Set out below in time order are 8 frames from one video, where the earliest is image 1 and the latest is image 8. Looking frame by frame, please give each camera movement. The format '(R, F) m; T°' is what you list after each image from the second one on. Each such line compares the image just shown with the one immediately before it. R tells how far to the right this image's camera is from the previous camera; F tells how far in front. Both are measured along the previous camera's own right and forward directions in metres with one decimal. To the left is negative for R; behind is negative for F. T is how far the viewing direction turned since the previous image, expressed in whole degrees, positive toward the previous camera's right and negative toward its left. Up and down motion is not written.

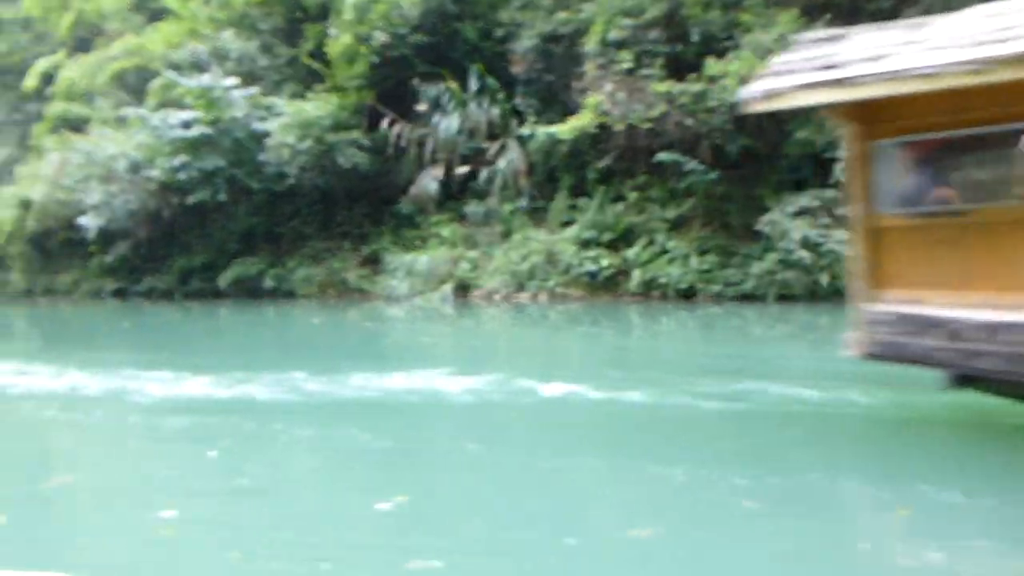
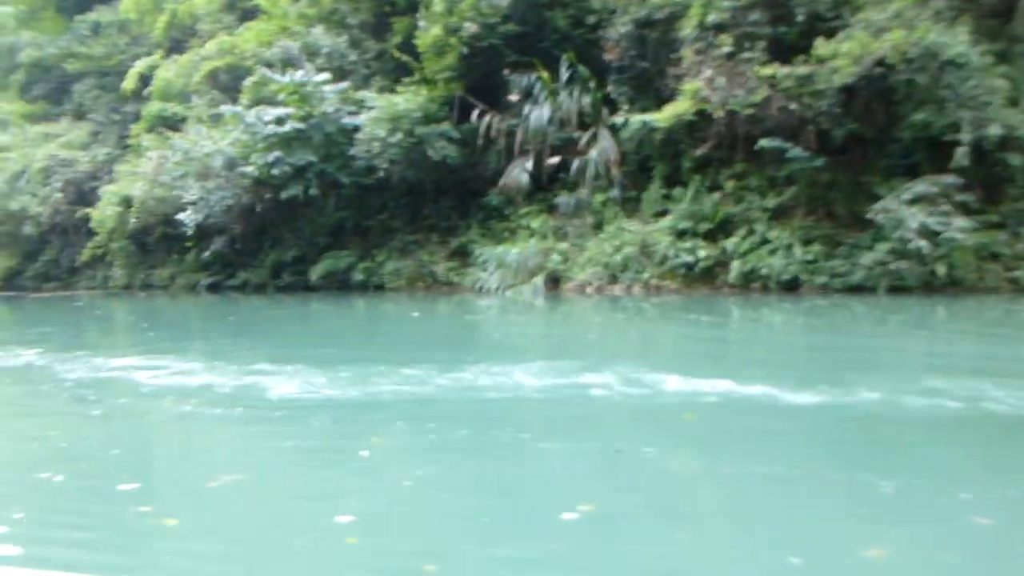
(-0.2, +0.1) m; -5°
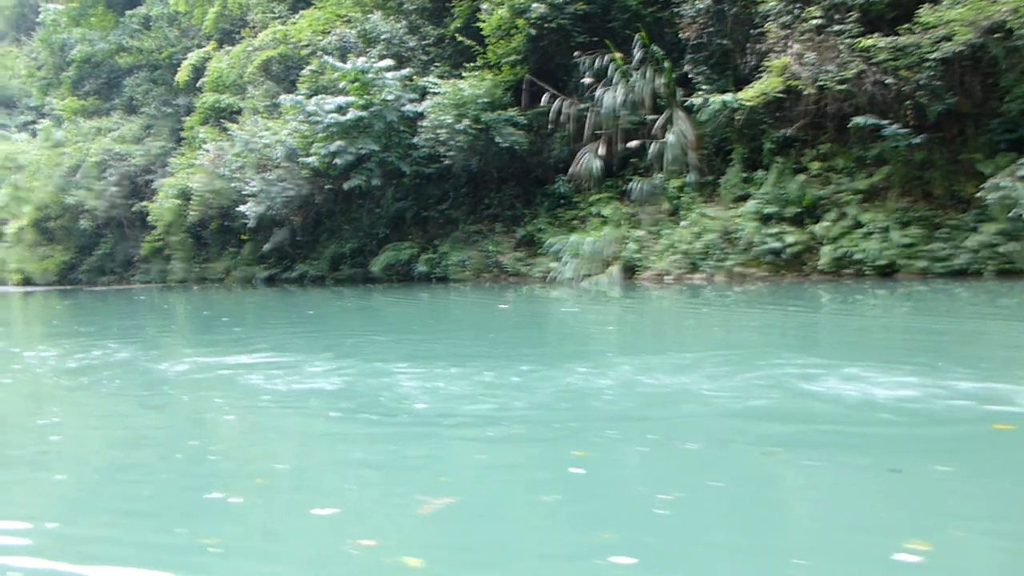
(-0.4, +0.3) m; -2°
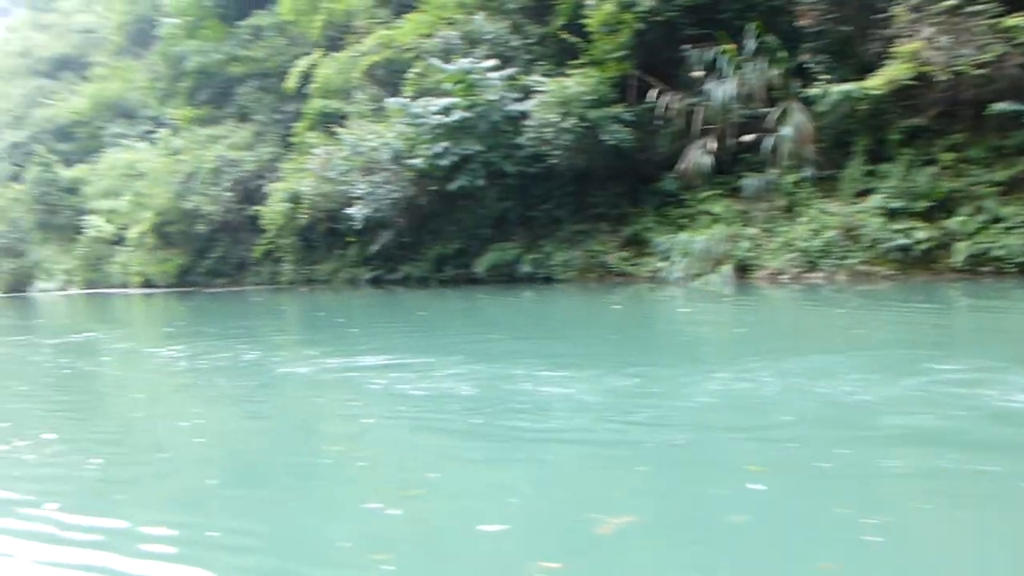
(-0.2, +0.1) m; -6°
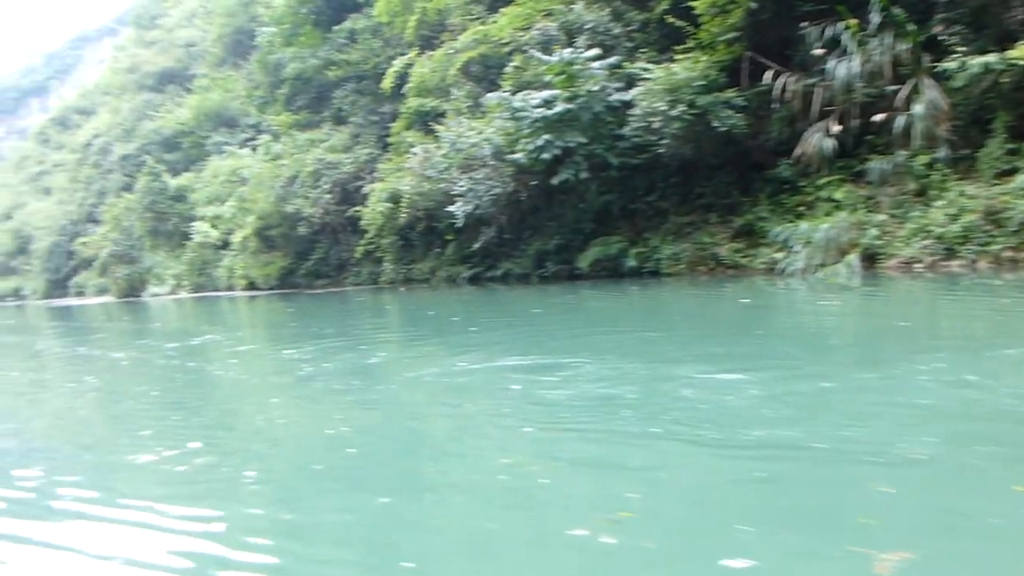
(-0.2, +0.2) m; -6°
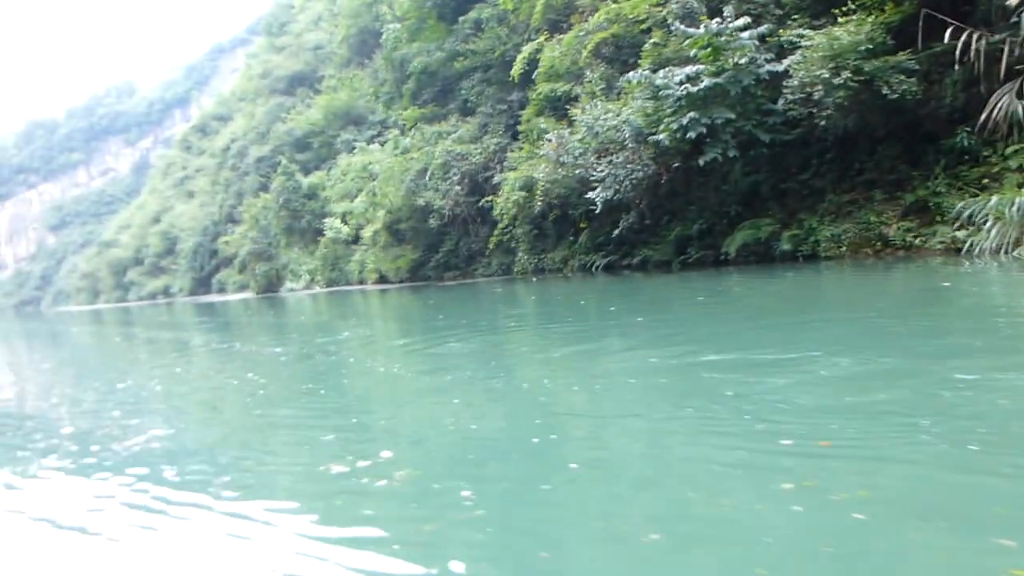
(-0.3, +0.4) m; -8°
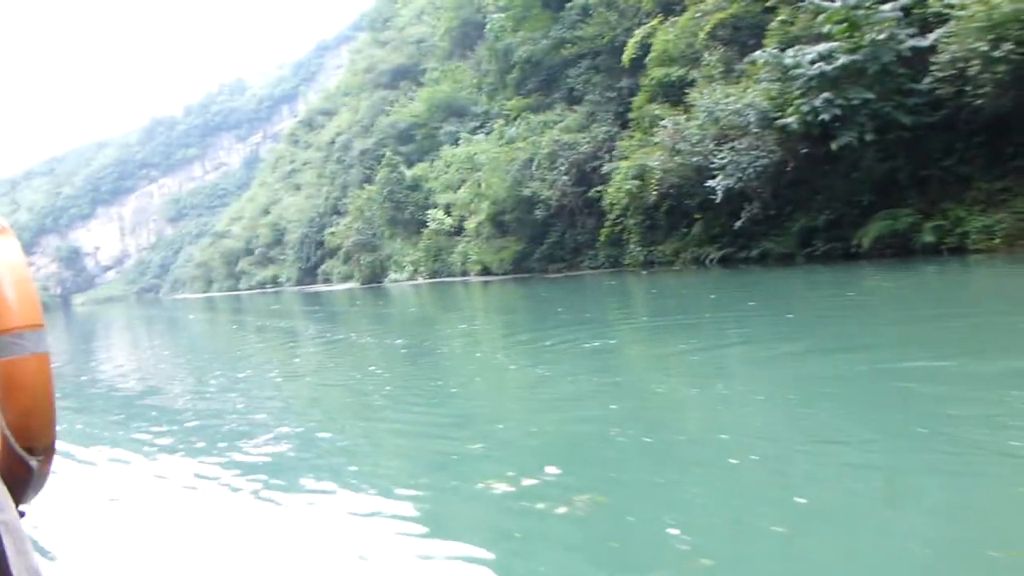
(-0.2, +0.3) m; -7°
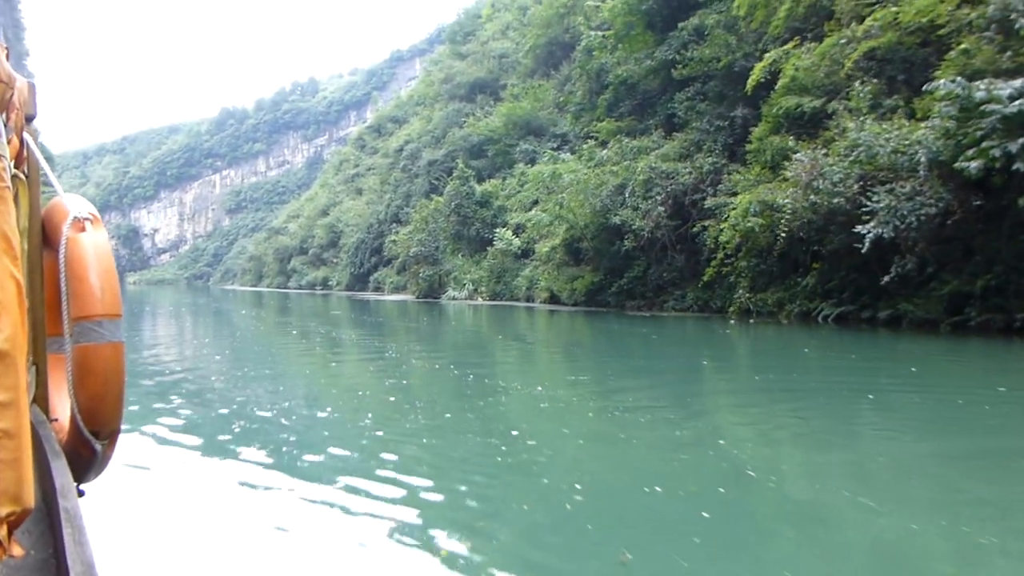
(-0.6, +1.3) m; -3°
